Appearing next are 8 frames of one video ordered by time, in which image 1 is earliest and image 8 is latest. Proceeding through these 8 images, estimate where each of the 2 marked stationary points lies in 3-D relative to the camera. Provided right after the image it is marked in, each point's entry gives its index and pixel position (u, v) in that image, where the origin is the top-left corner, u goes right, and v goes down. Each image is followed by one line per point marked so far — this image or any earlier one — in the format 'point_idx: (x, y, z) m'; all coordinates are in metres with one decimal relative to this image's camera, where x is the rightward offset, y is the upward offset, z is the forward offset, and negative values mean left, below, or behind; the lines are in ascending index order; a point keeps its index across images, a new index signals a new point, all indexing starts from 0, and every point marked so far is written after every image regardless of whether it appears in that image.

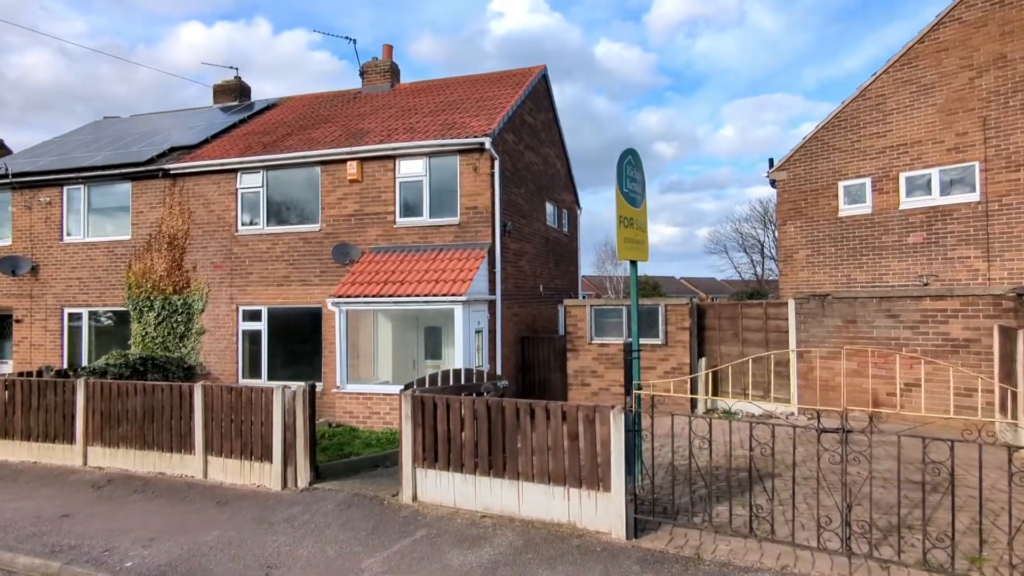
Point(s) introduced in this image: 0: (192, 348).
0: (-7.4, -1.4, +14.4) m
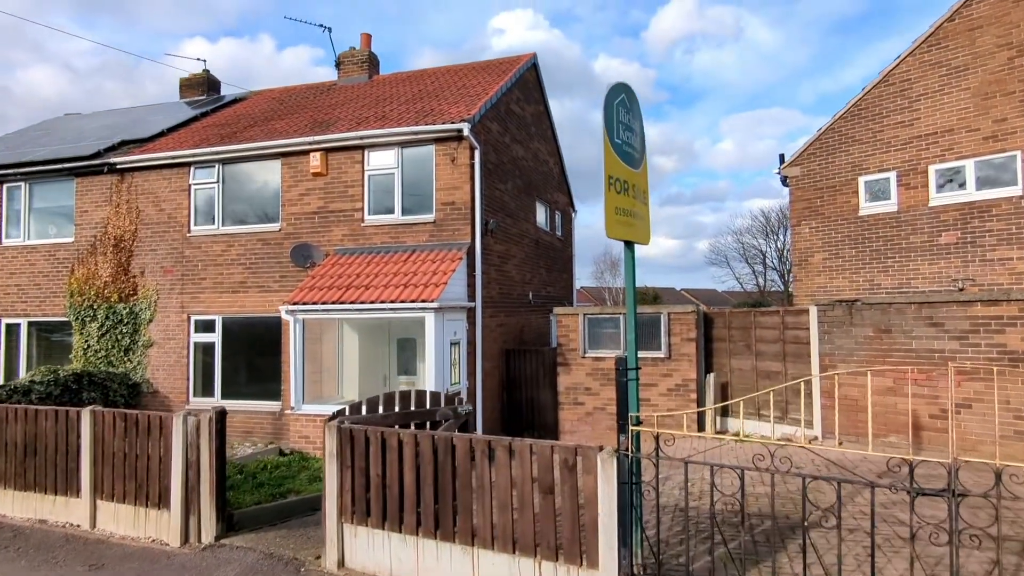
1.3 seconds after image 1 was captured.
0: (-7.7, -1.5, +12.8) m
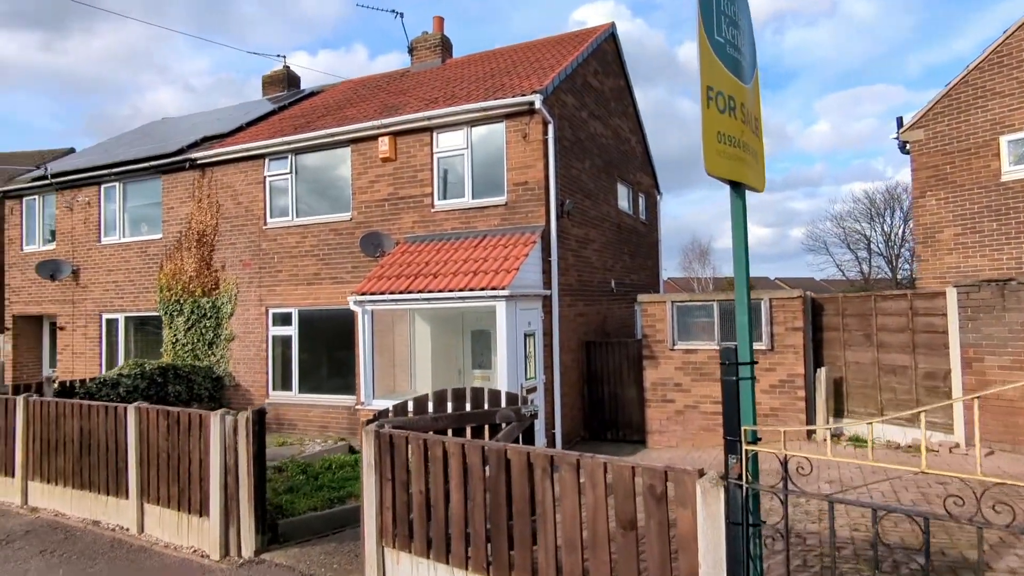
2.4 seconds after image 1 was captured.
0: (-6.1, -1.4, +13.0) m
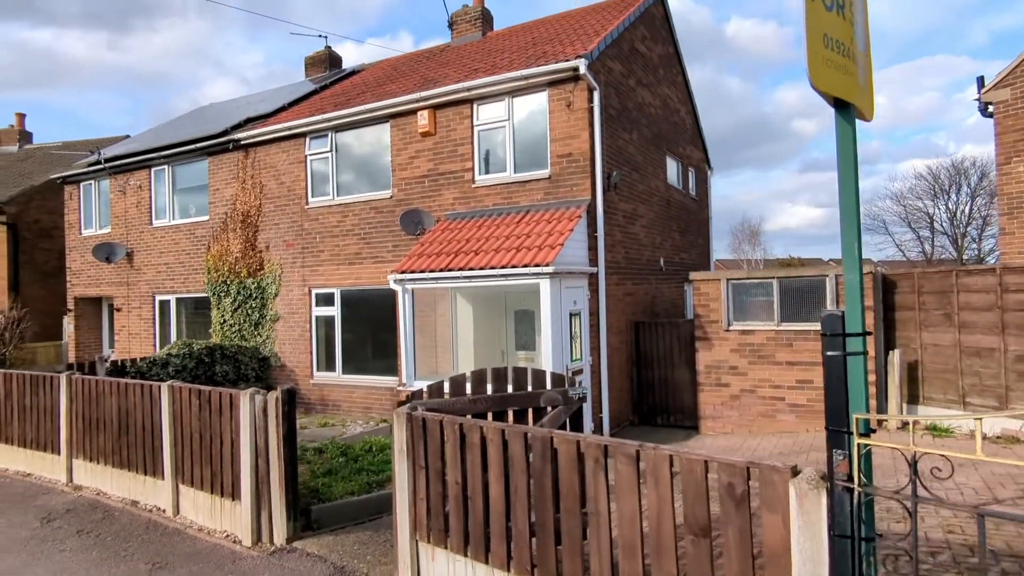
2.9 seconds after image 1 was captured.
0: (-5.2, -1.0, +13.0) m
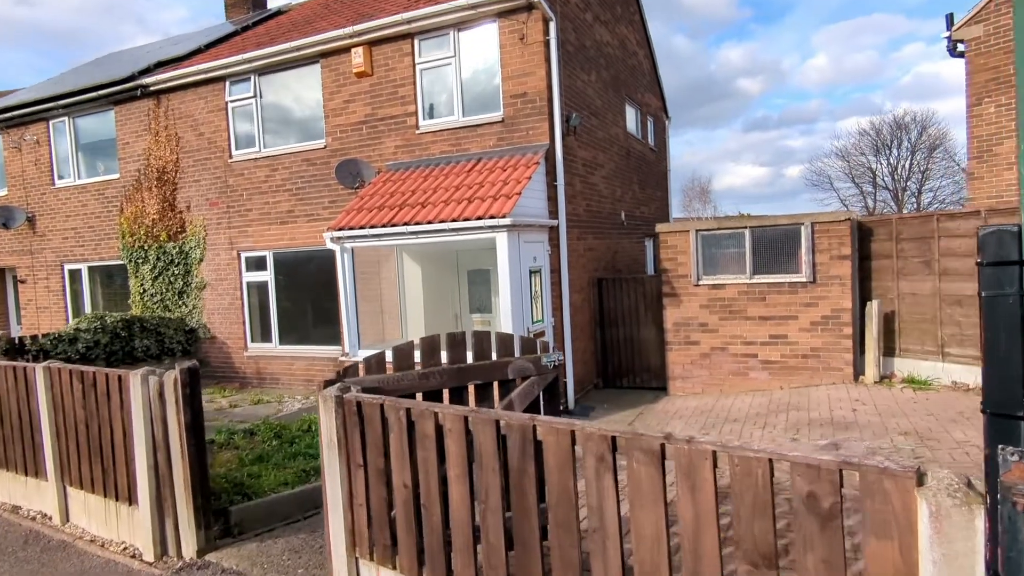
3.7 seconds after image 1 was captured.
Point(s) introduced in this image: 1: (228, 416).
0: (-6.0, -0.3, +11.7) m
1: (-3.3, -1.5, +7.3) m
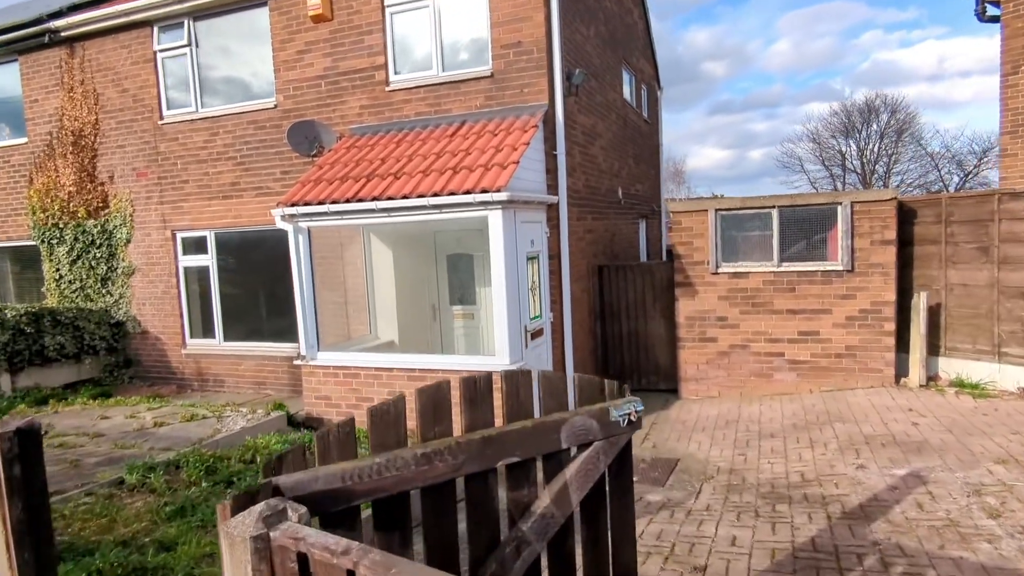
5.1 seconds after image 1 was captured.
0: (-6.3, -0.1, +10.0) m
1: (-3.3, -1.4, +5.7) m
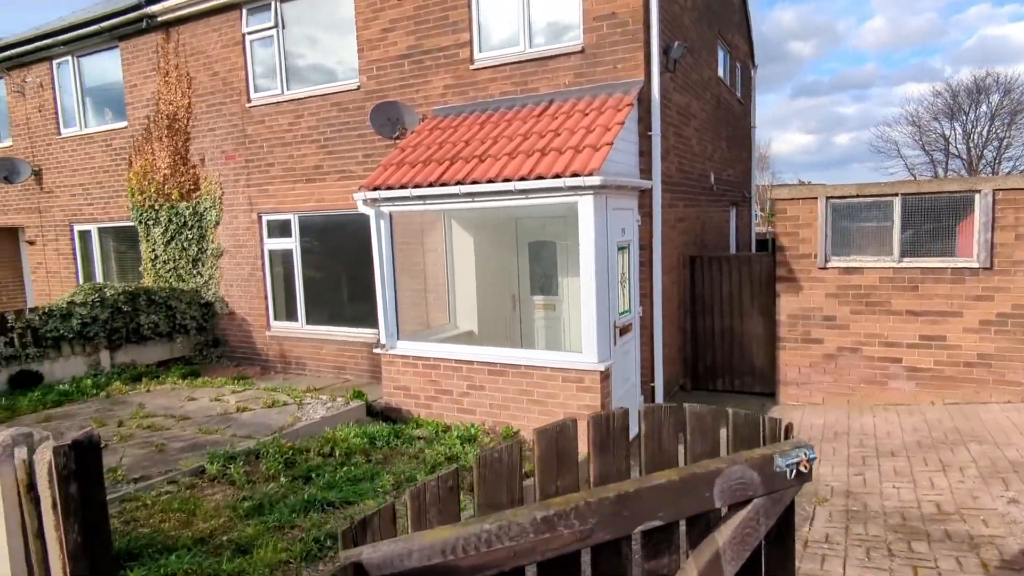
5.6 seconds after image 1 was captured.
0: (-5.0, +0.2, +10.2) m
1: (-2.6, -1.3, +5.7) m
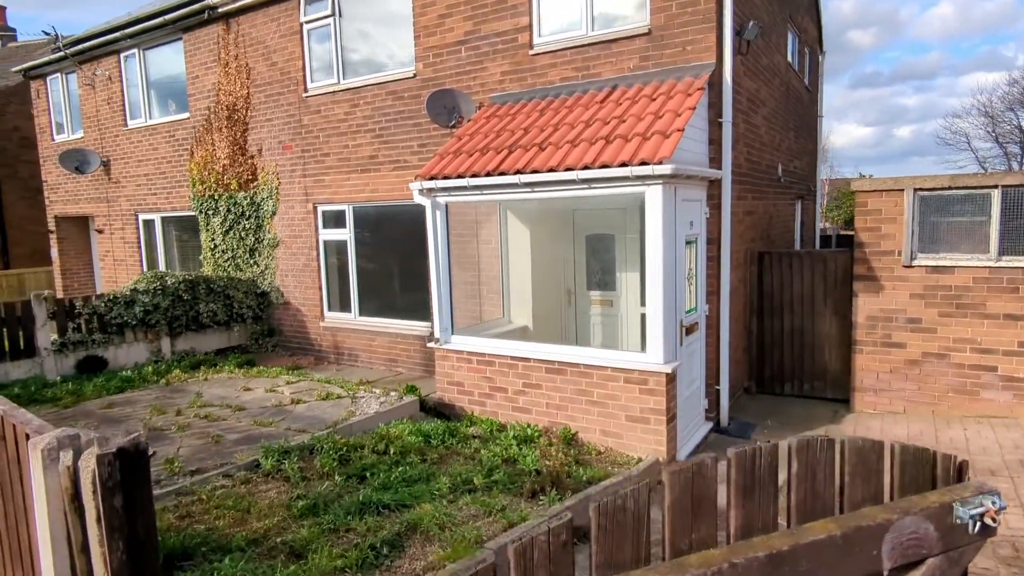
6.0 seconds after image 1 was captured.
0: (-4.1, +0.4, +10.3) m
1: (-2.0, -1.2, +5.6) m
